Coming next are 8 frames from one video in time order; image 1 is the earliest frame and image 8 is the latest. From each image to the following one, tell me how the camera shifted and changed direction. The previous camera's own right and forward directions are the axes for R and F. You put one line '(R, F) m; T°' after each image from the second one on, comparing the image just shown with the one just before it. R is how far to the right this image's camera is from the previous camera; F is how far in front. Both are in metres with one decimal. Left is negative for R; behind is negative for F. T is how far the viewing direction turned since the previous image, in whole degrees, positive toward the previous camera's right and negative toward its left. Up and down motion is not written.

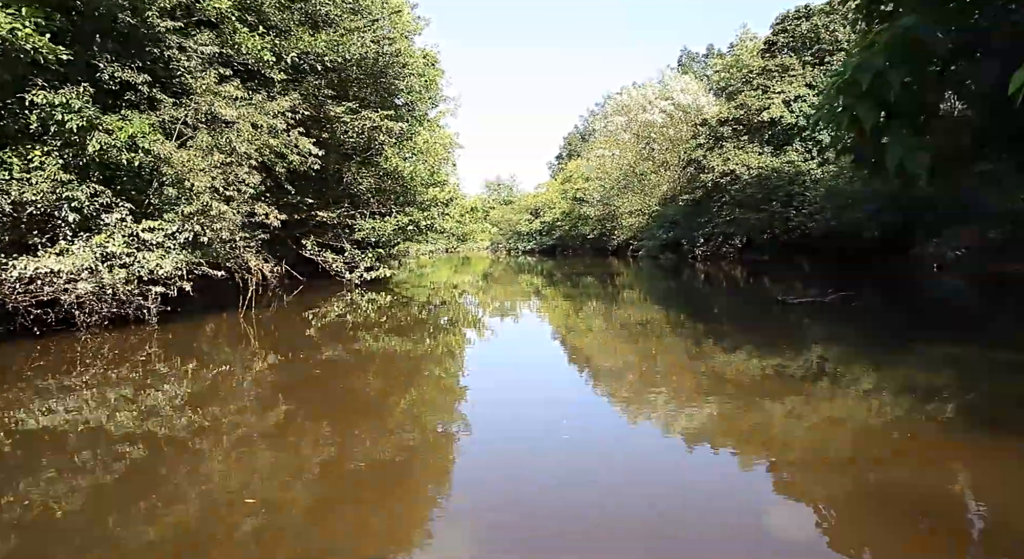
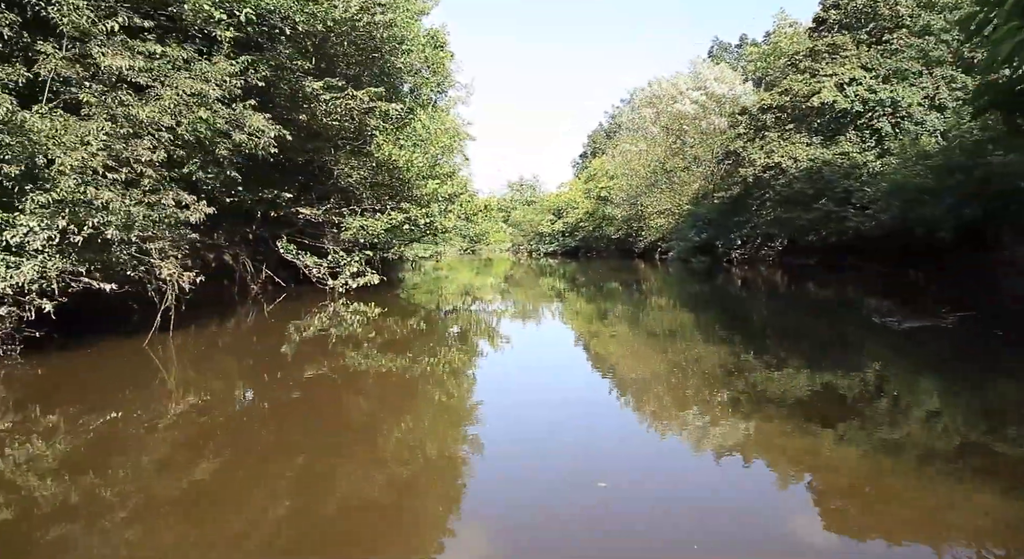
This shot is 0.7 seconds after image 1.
(+0.1, +1.3) m; -2°
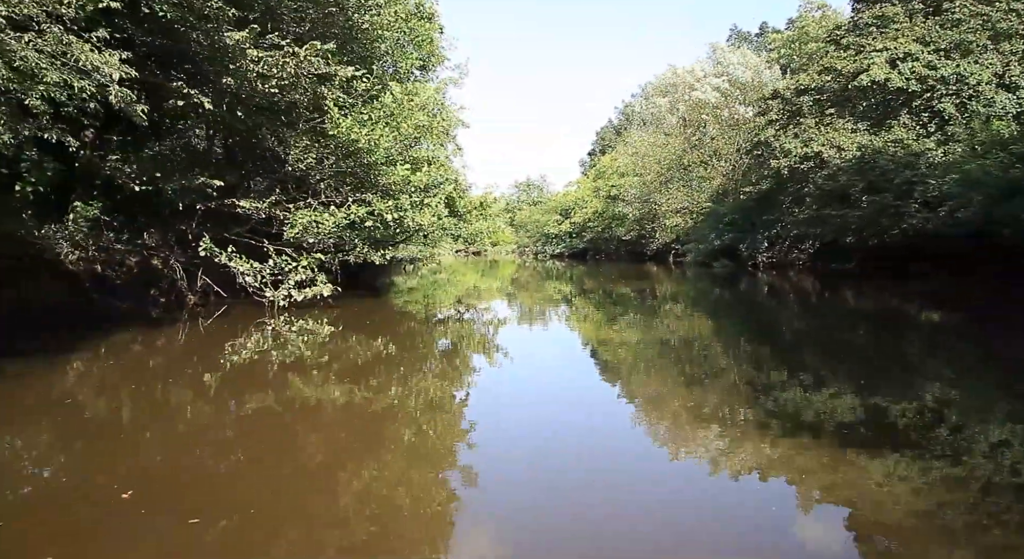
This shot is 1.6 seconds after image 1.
(+0.2, +1.6) m; -1°
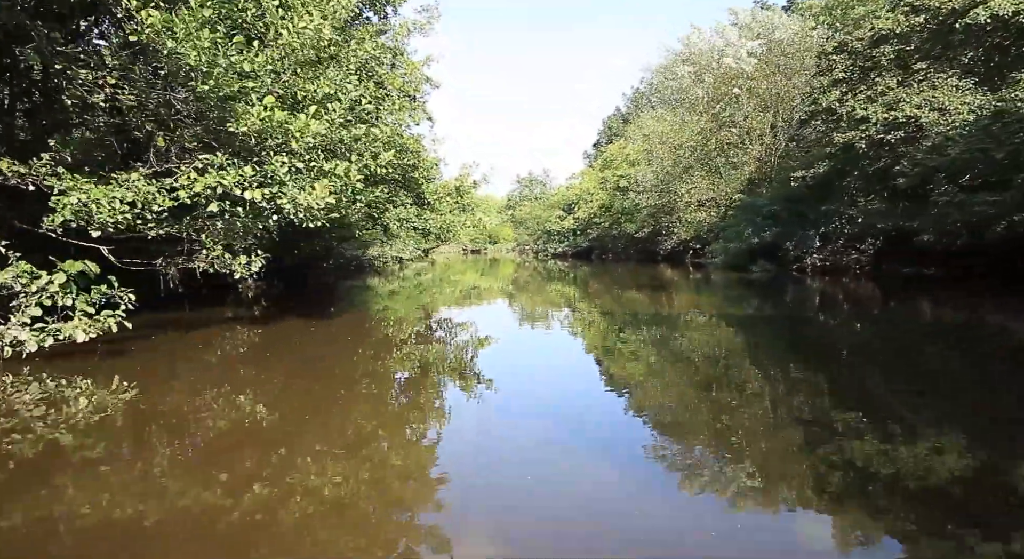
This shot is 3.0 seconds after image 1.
(+0.3, +2.8) m; 0°
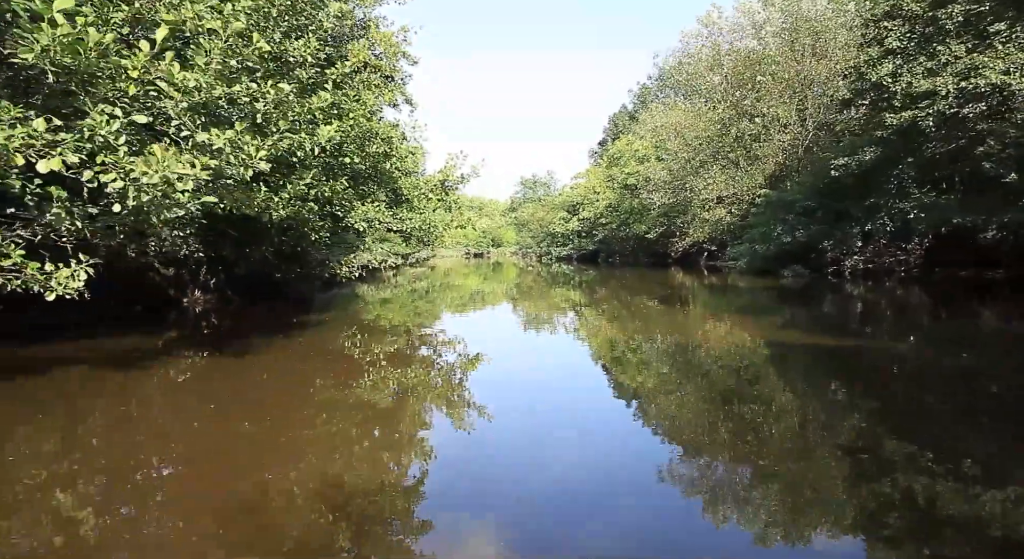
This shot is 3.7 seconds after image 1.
(+0.1, +1.4) m; 0°
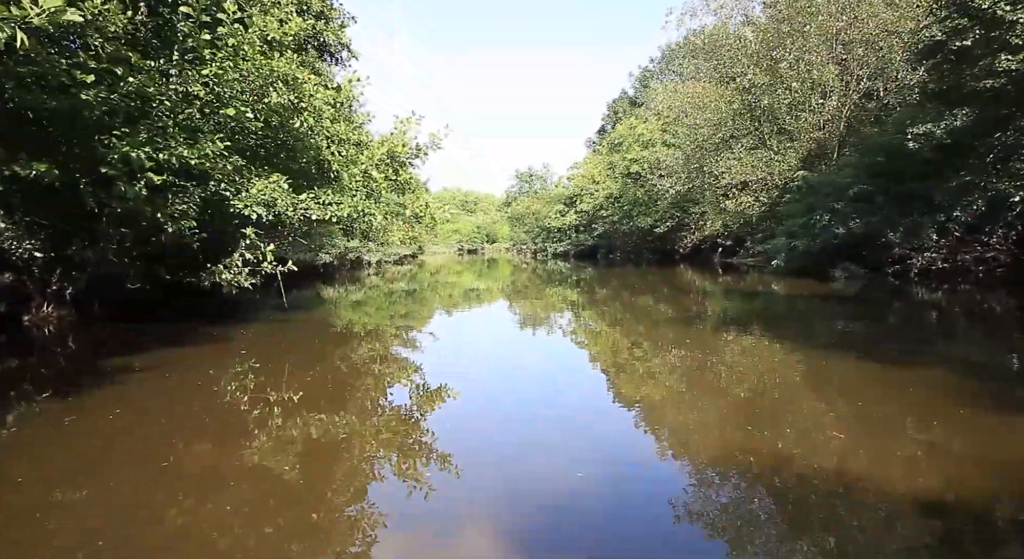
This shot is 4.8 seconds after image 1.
(+0.2, +2.1) m; 0°
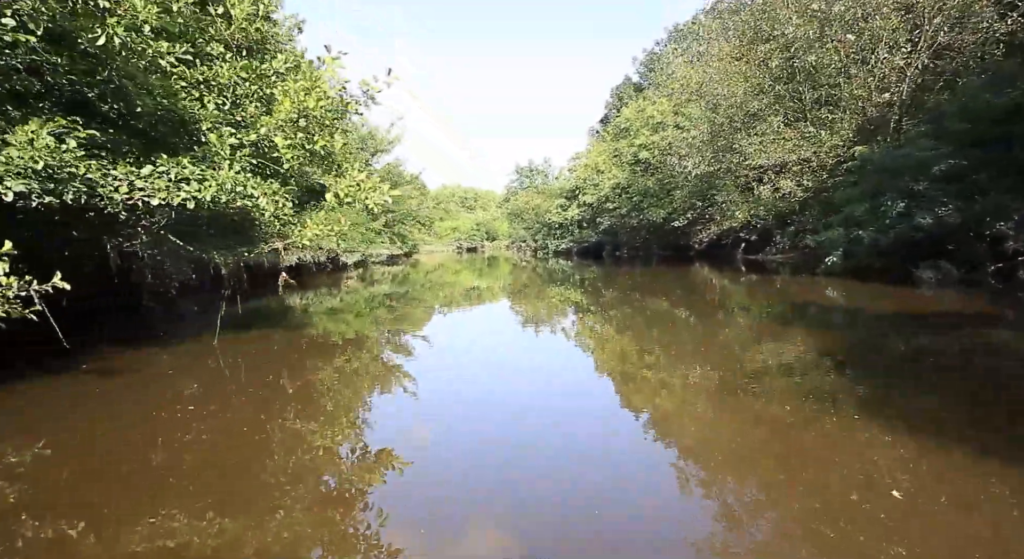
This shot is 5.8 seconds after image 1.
(+0.2, +2.0) m; 0°
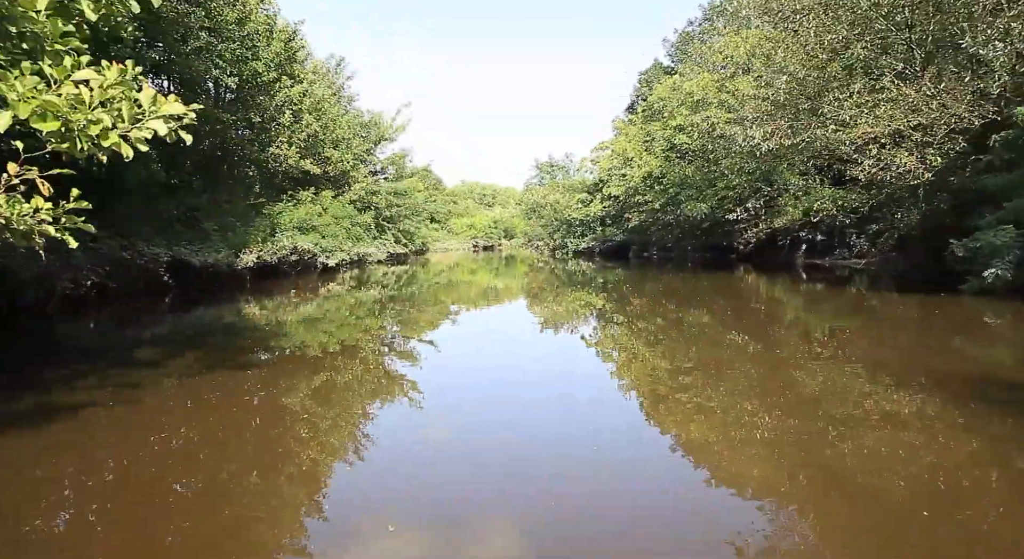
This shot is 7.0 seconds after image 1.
(+0.2, +2.5) m; -2°
